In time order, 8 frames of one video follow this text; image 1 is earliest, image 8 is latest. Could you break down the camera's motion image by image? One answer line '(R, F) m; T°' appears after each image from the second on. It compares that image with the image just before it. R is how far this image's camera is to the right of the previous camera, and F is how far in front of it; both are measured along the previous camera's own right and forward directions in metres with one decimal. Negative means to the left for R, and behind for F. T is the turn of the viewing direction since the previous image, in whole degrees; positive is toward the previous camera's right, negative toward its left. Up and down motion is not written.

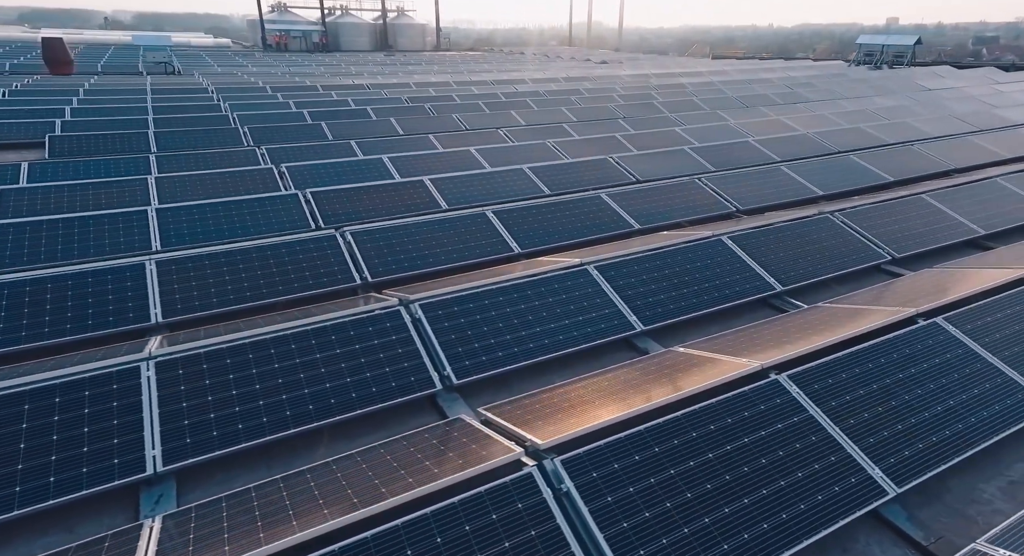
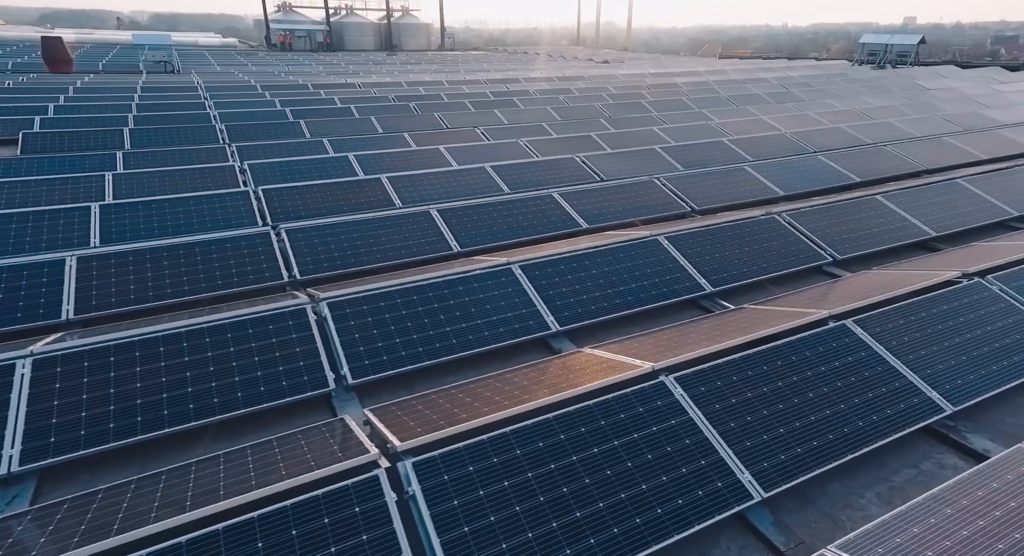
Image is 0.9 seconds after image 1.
(+1.9, +0.1) m; 0°
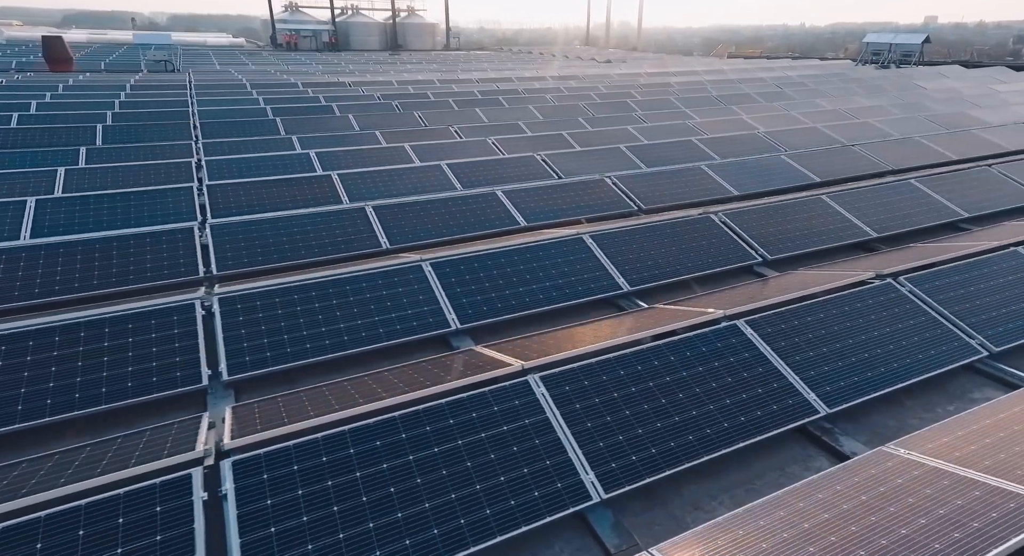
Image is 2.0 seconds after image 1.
(+2.2, +0.2) m; 0°
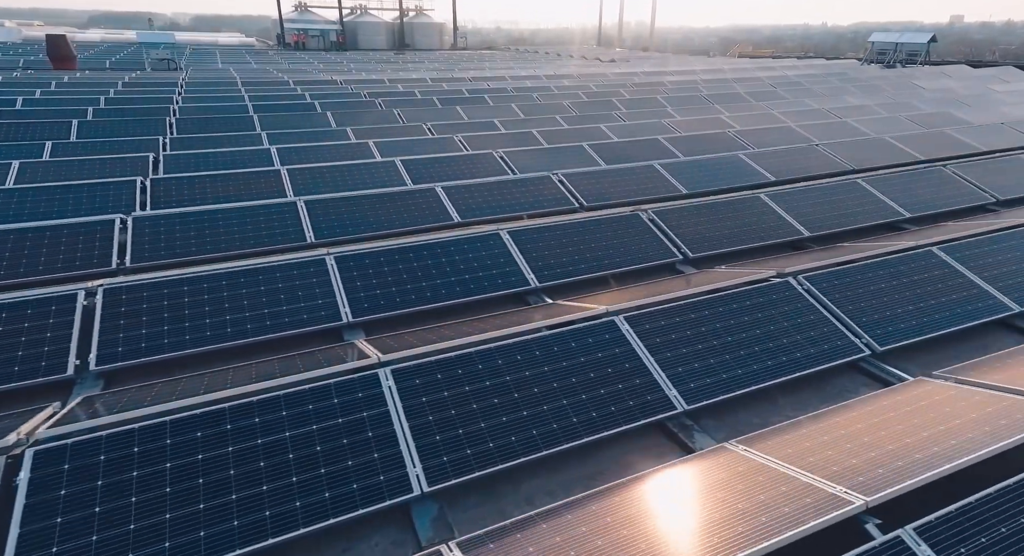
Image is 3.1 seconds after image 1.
(+2.4, +0.1) m; -1°
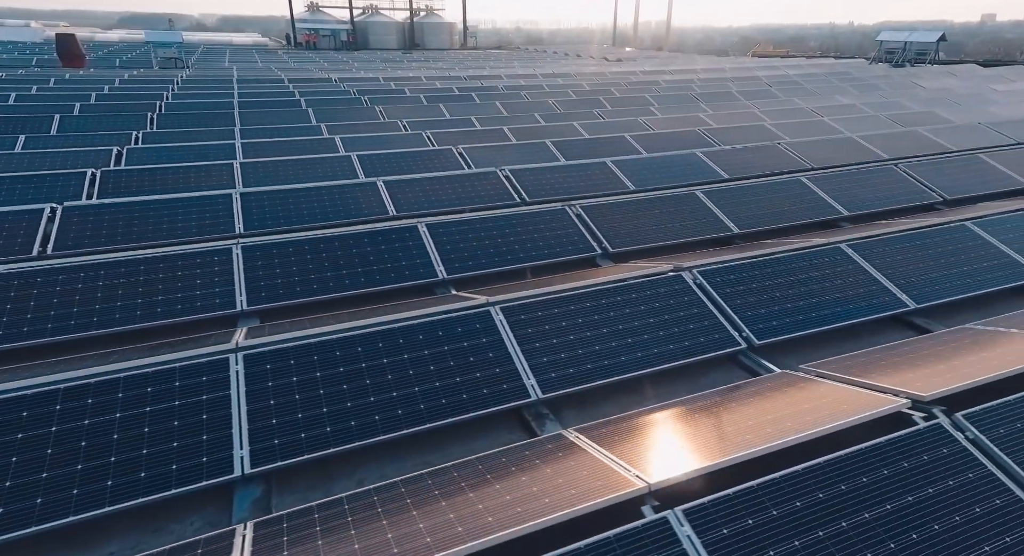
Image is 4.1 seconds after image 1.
(+2.5, -0.1) m; -1°
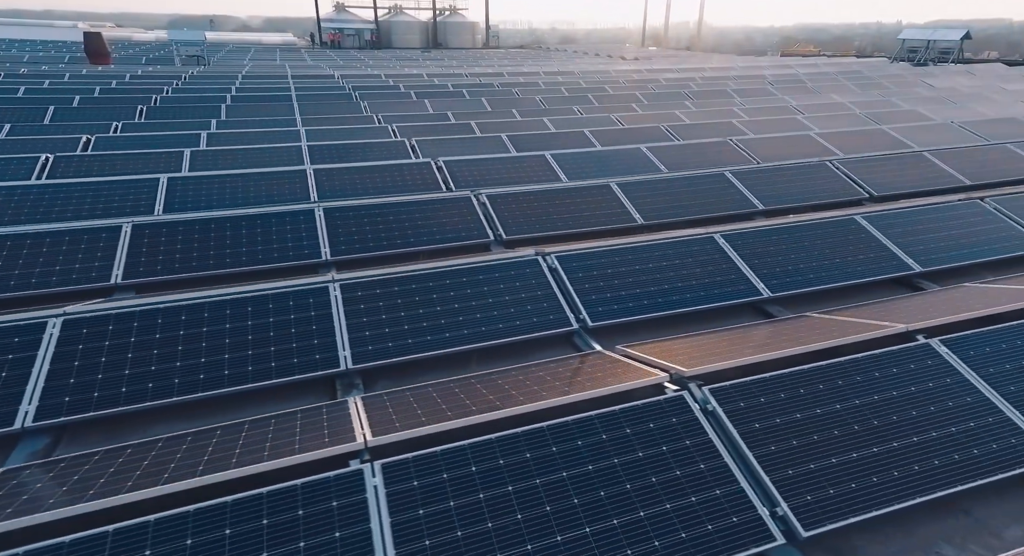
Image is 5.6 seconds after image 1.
(+3.5, -0.3) m; -2°
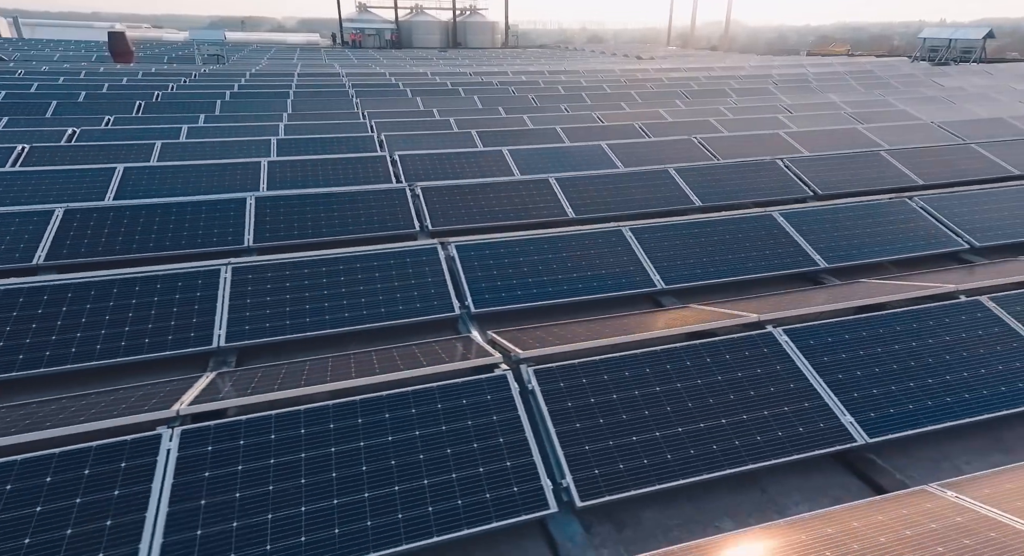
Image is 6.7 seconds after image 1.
(+2.5, -0.2) m; -2°
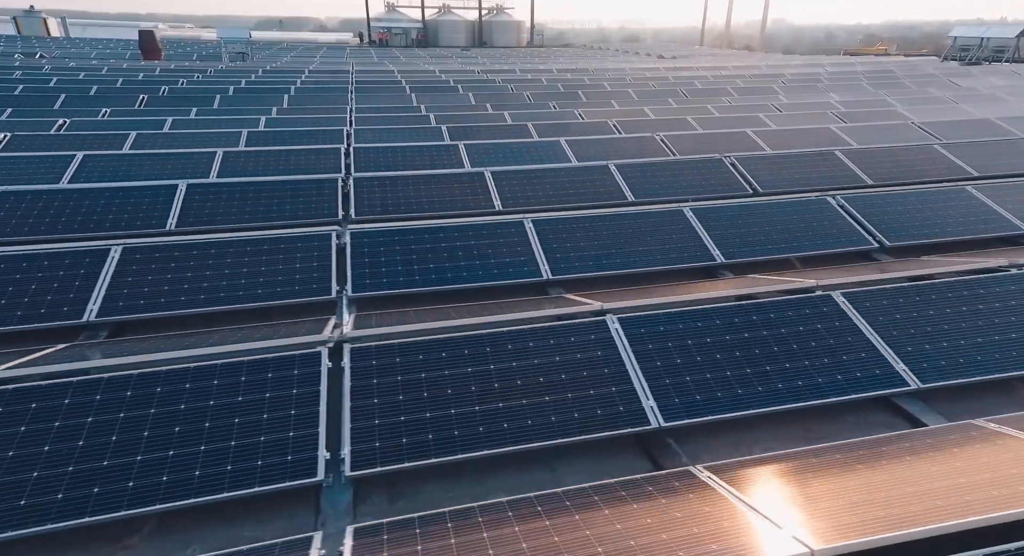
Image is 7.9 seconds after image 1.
(+2.8, -0.1) m; -2°
